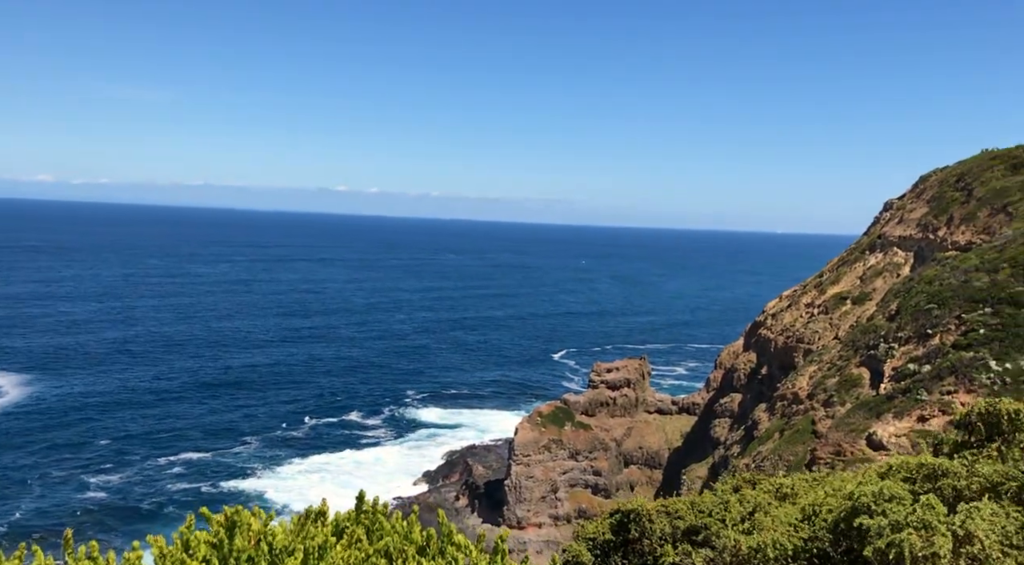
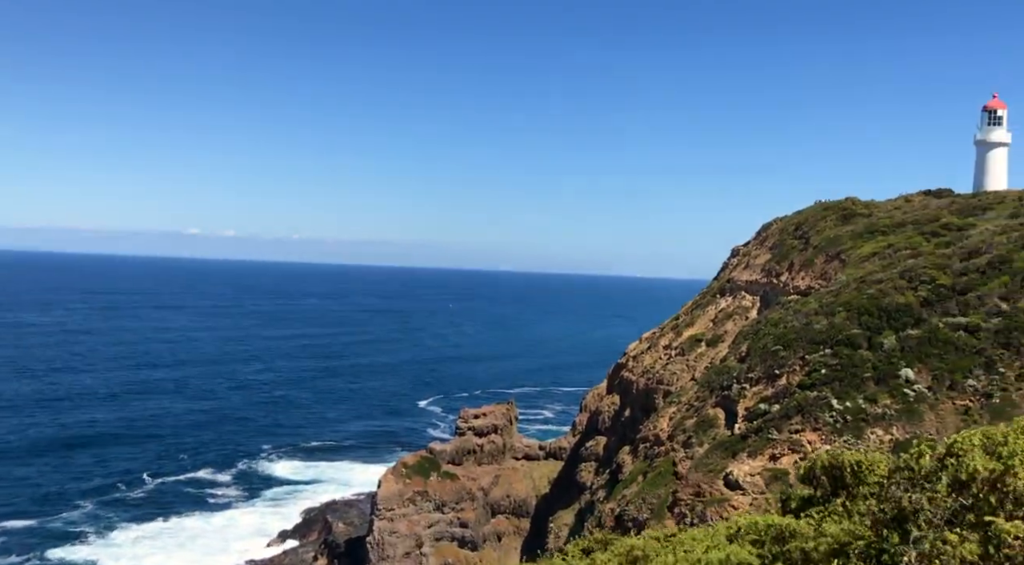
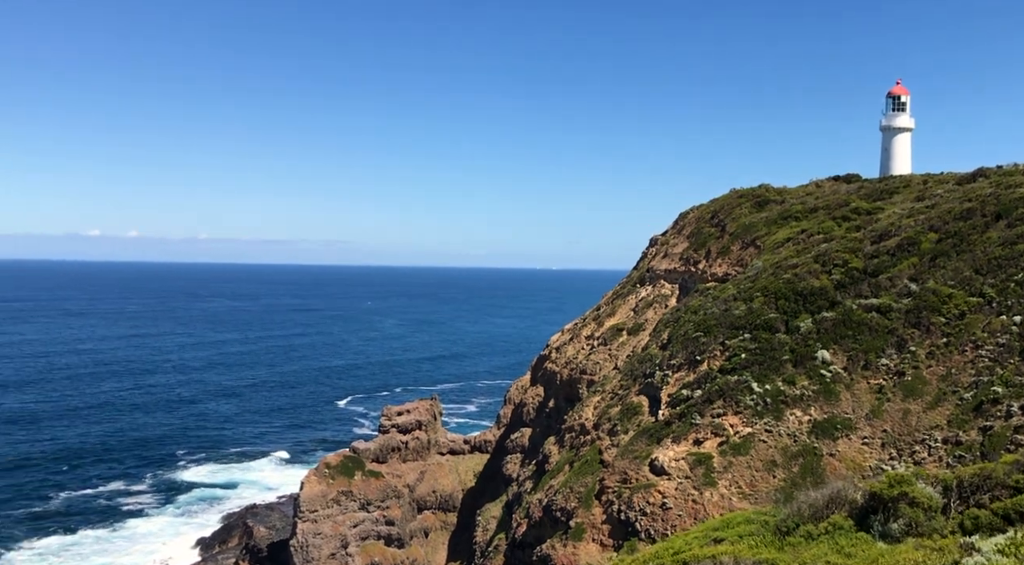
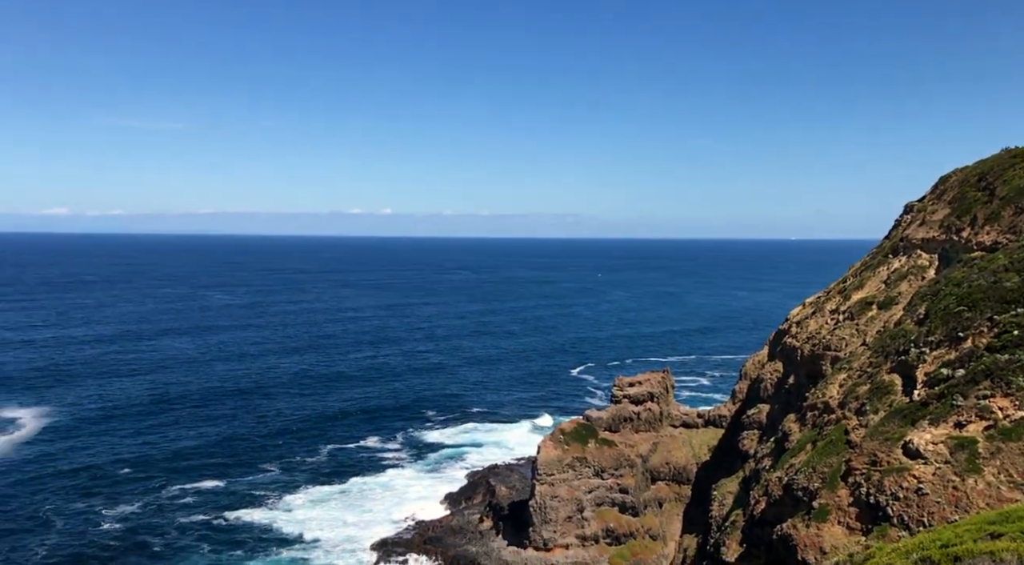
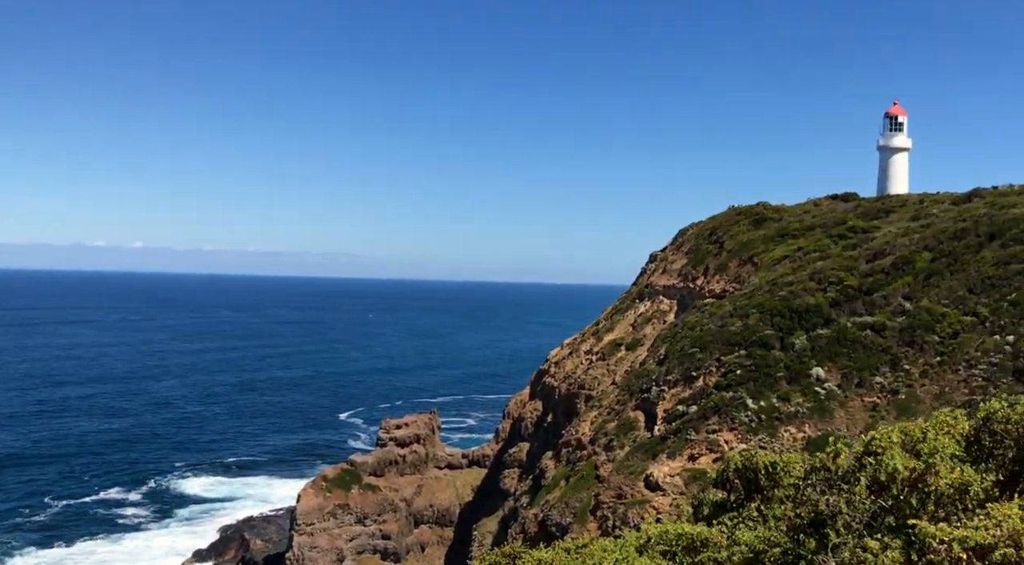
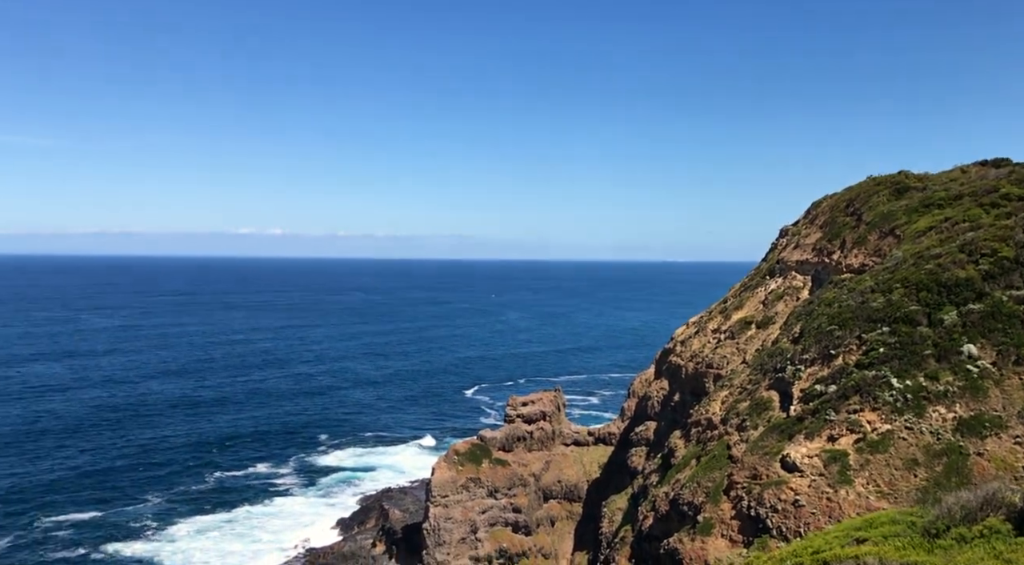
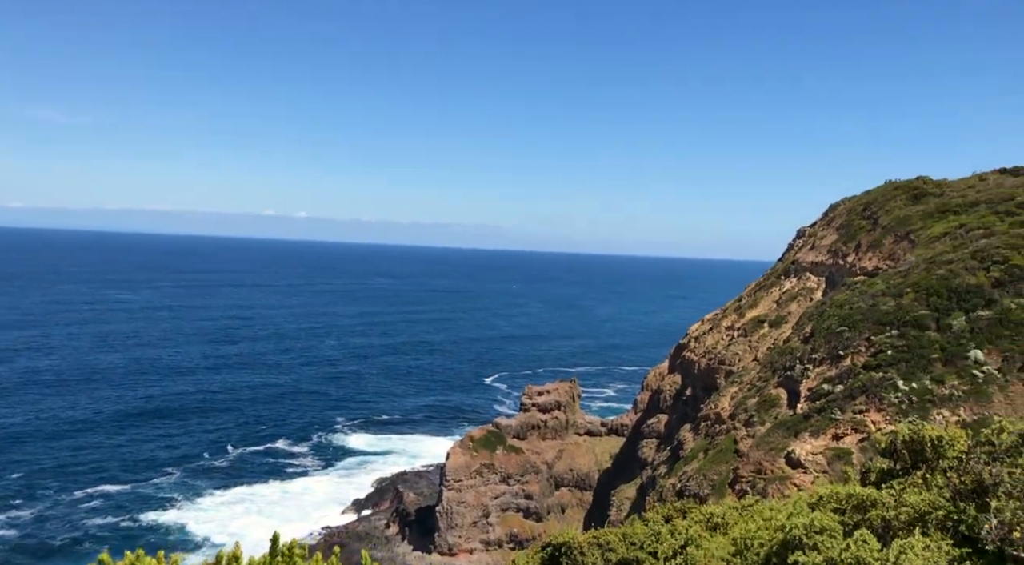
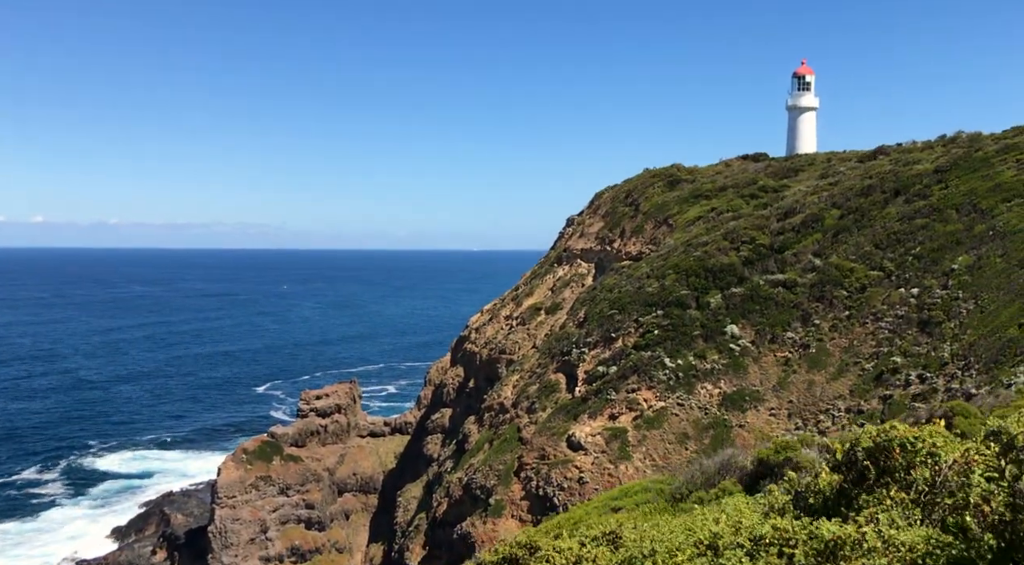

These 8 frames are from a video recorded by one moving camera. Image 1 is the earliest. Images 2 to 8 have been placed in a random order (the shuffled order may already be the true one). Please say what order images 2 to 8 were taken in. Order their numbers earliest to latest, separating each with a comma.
7, 2, 5, 8, 3, 6, 4
